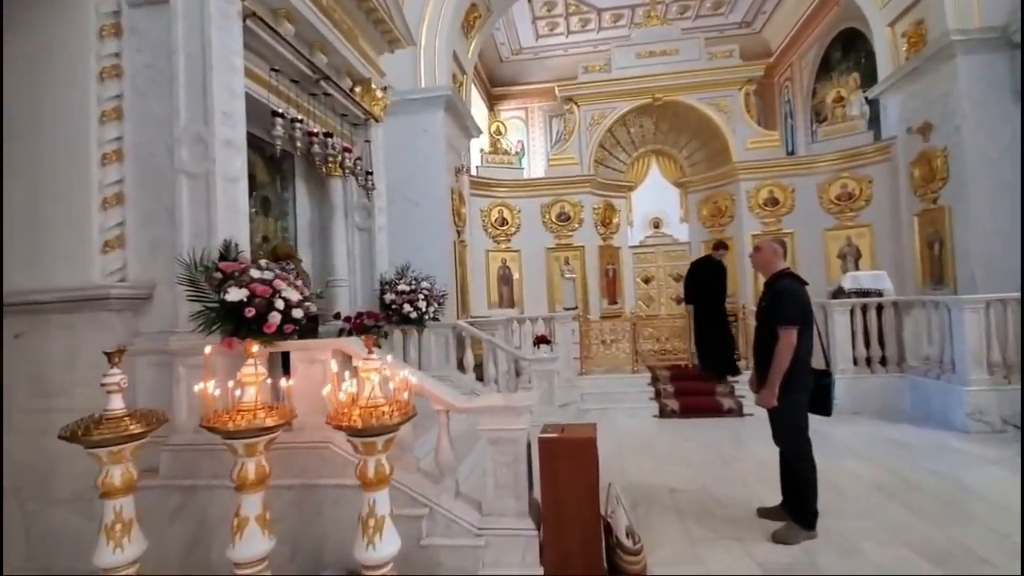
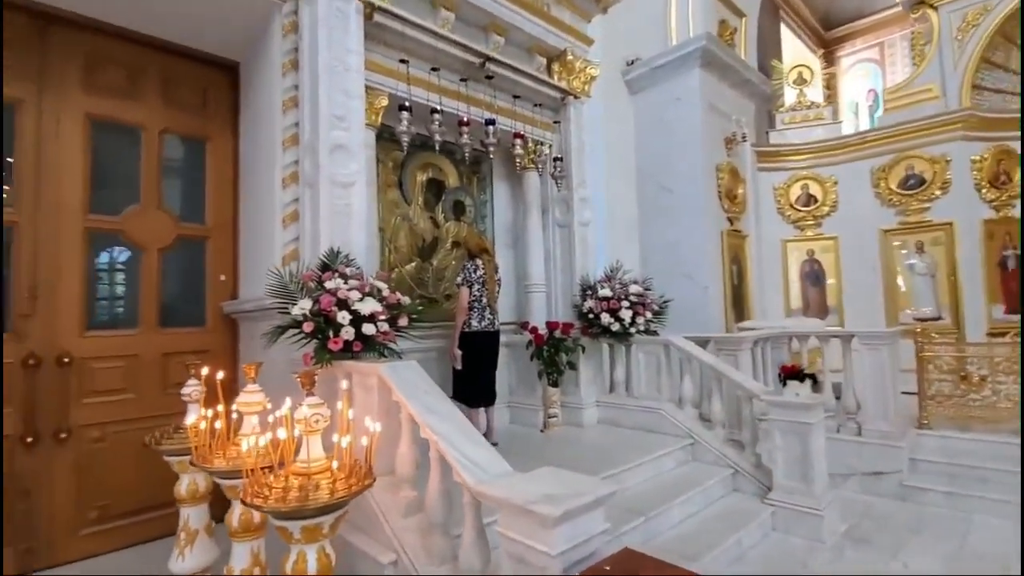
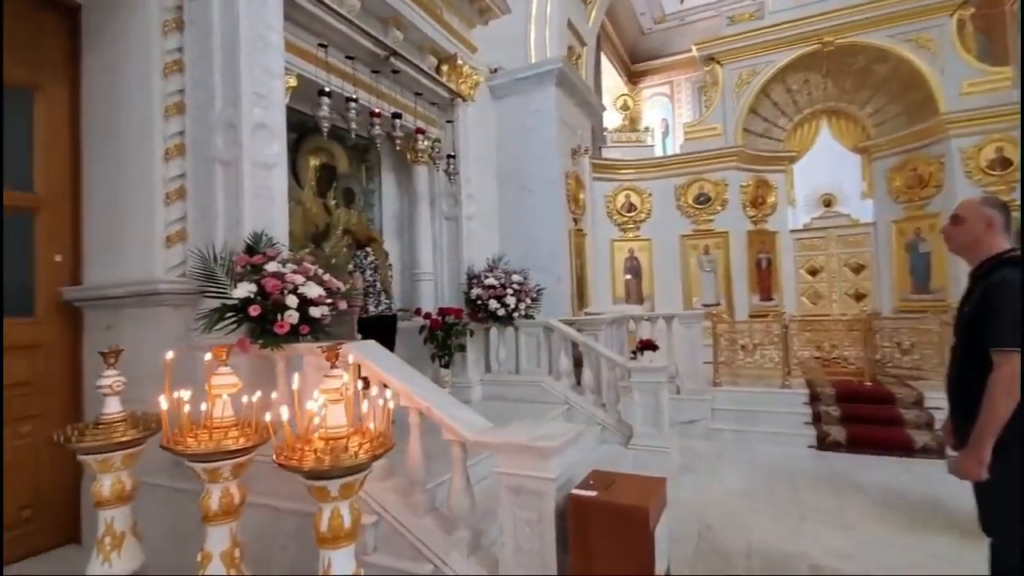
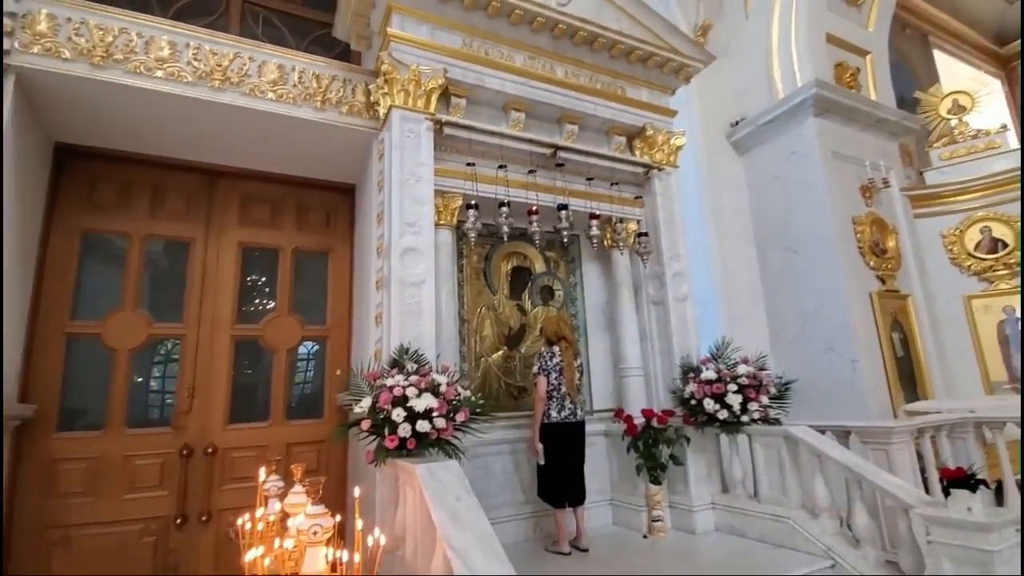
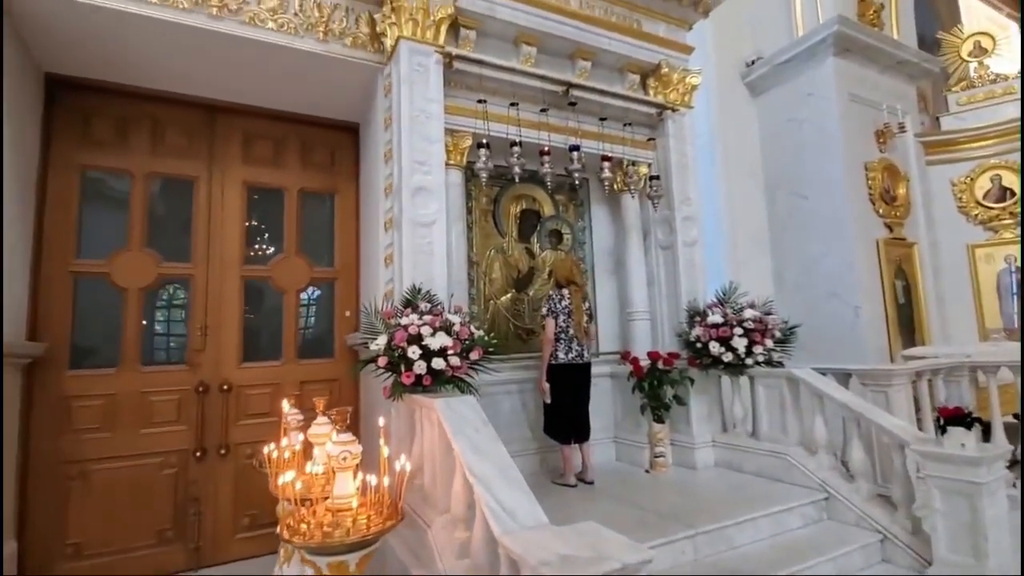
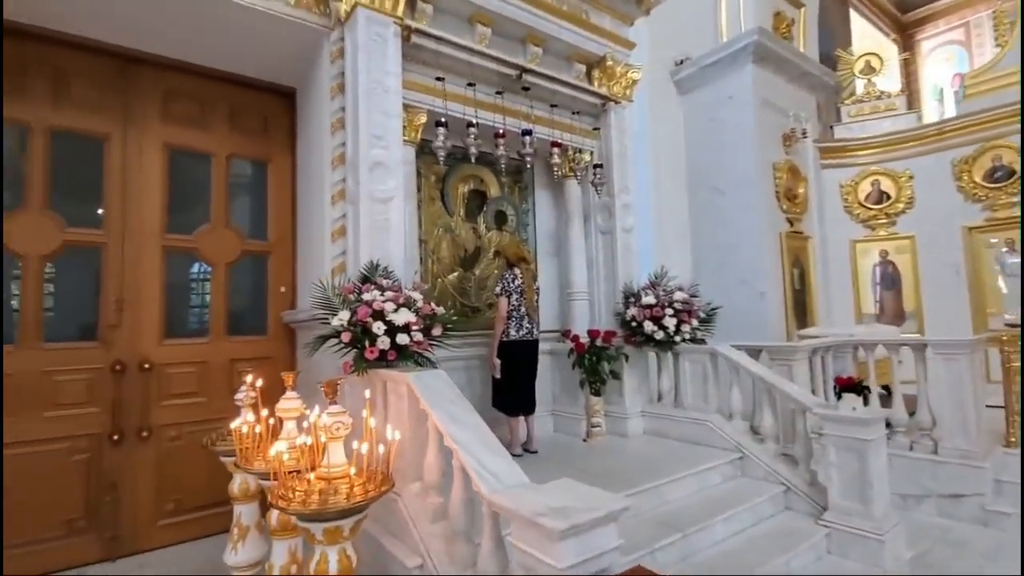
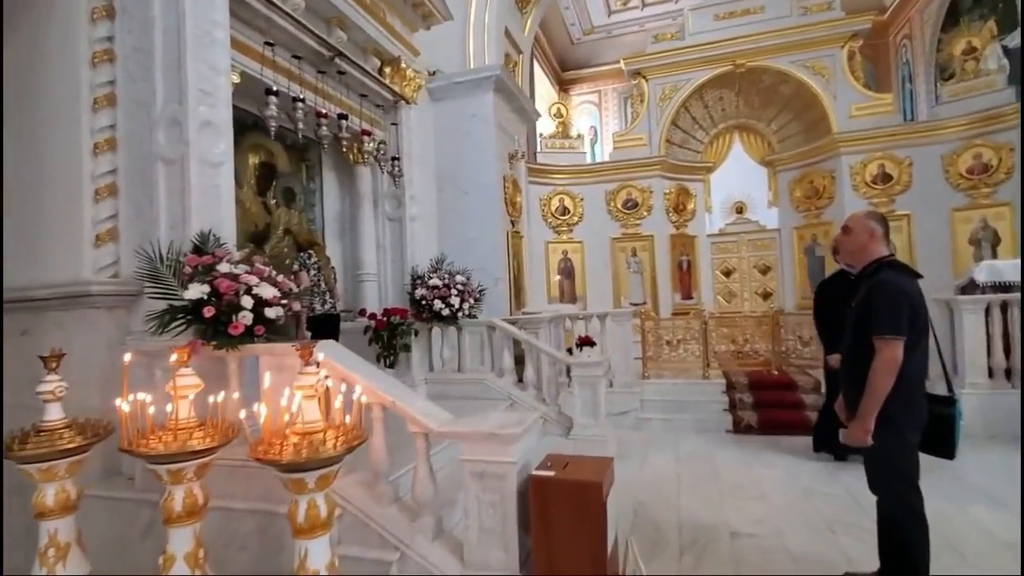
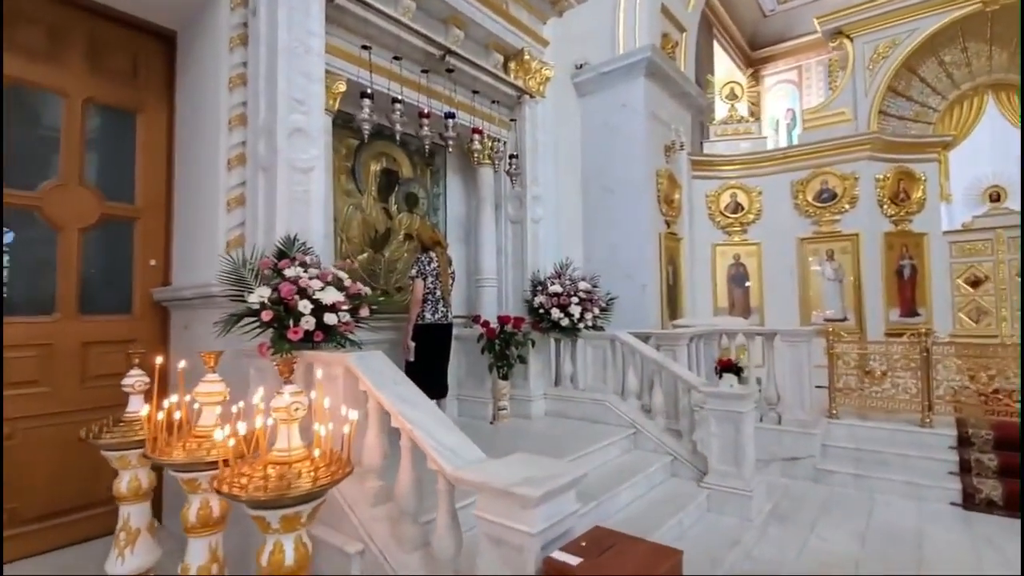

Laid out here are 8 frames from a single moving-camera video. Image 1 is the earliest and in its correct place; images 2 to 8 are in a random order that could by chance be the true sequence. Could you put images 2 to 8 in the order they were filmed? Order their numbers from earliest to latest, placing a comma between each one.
7, 3, 8, 2, 6, 5, 4
